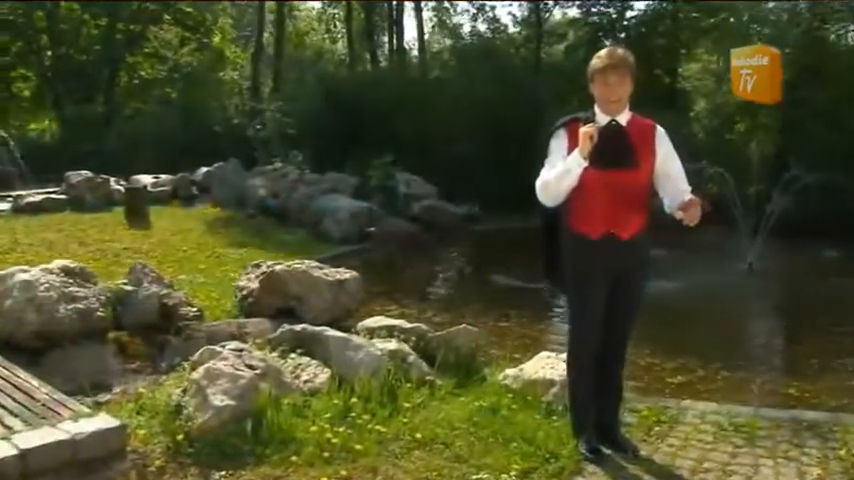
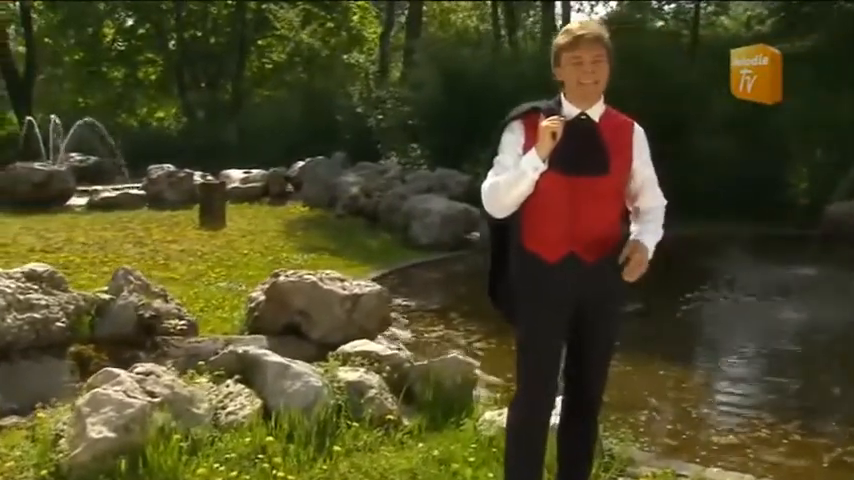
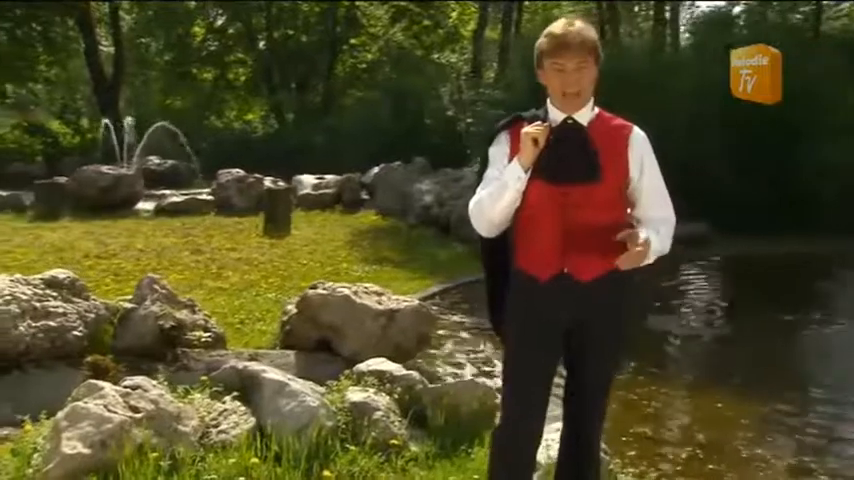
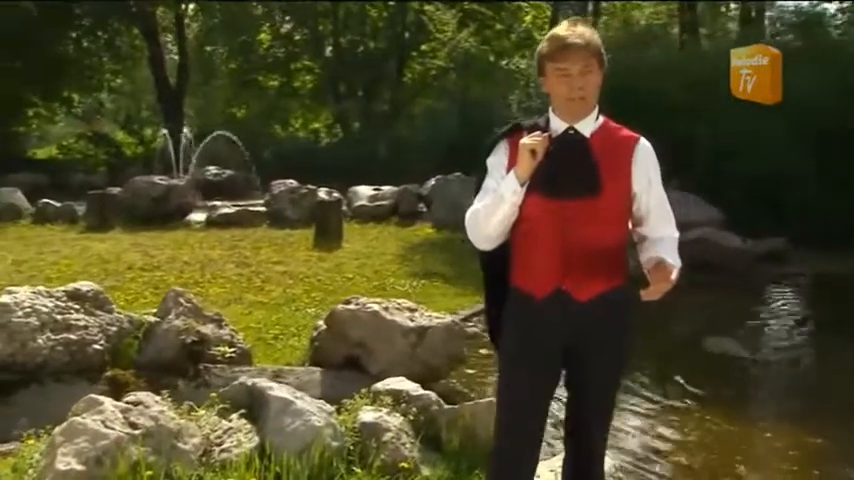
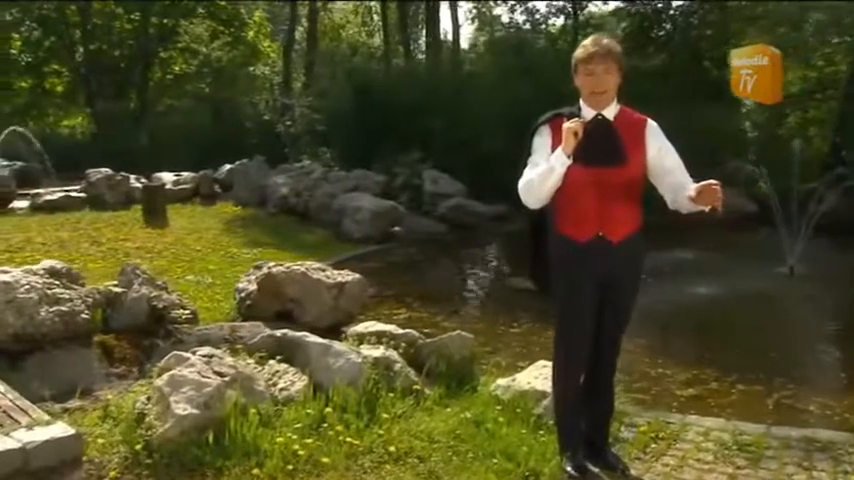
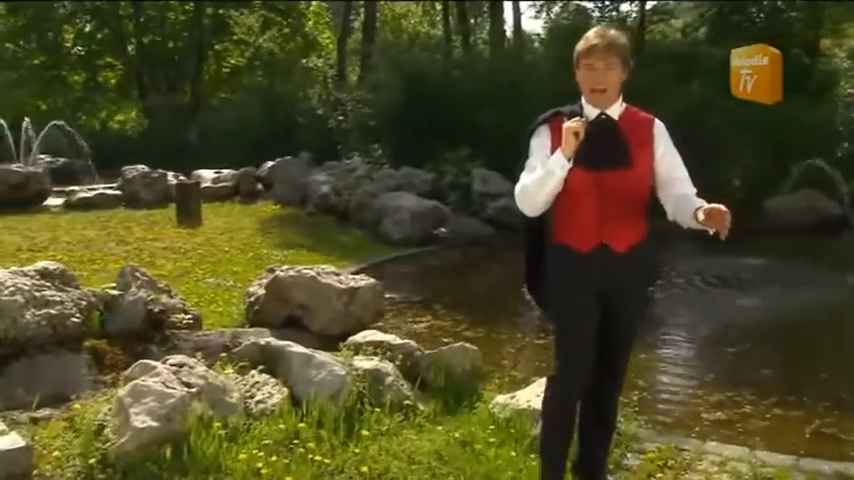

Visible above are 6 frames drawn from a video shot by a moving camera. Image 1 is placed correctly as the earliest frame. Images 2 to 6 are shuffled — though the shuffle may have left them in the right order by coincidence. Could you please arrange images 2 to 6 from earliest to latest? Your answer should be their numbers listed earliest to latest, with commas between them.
5, 6, 2, 3, 4
